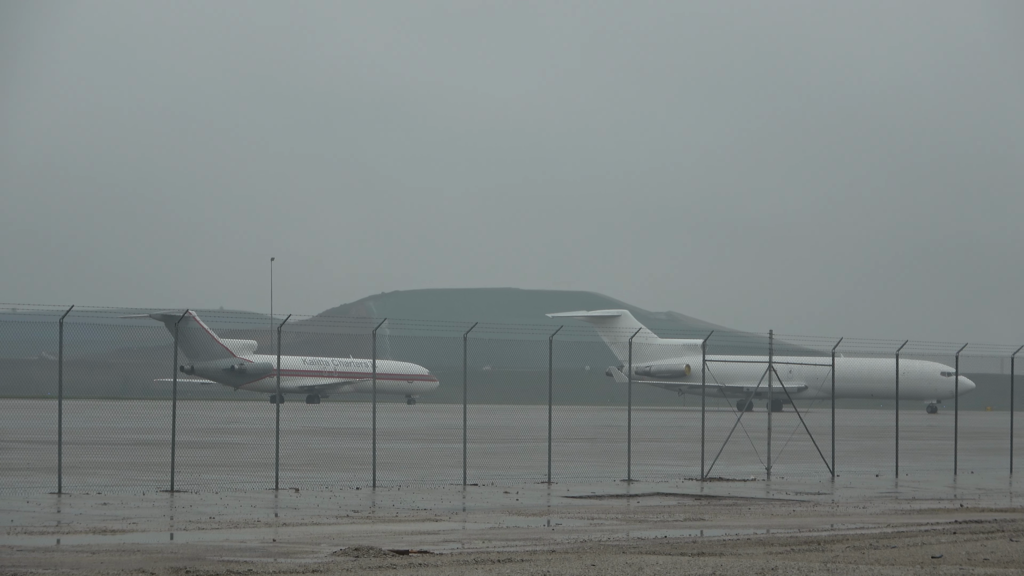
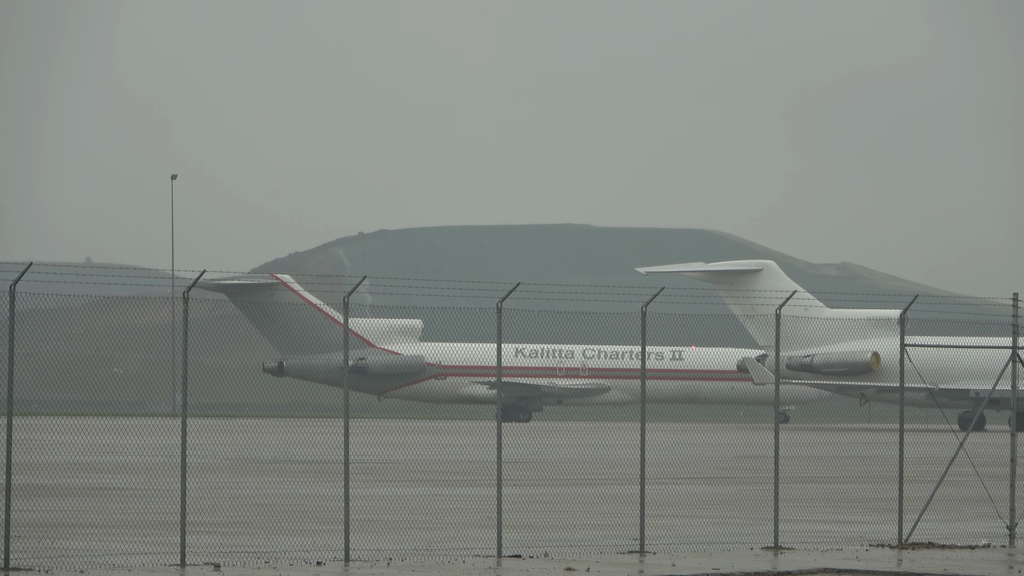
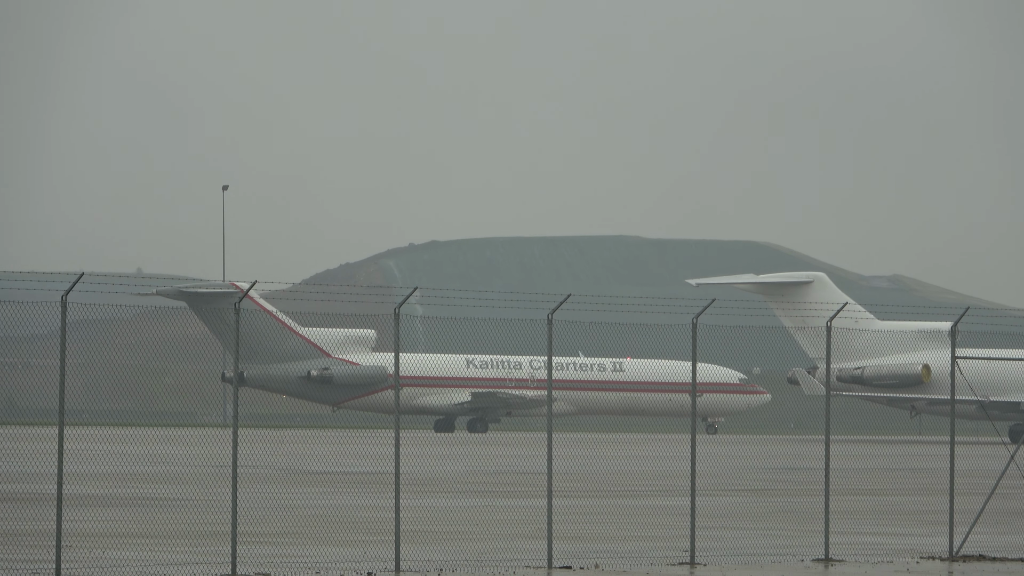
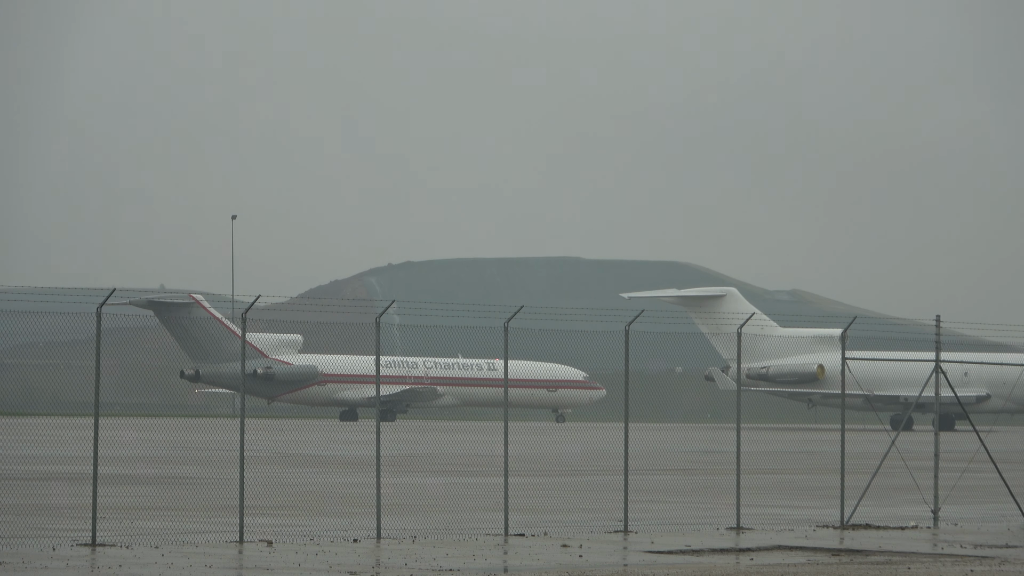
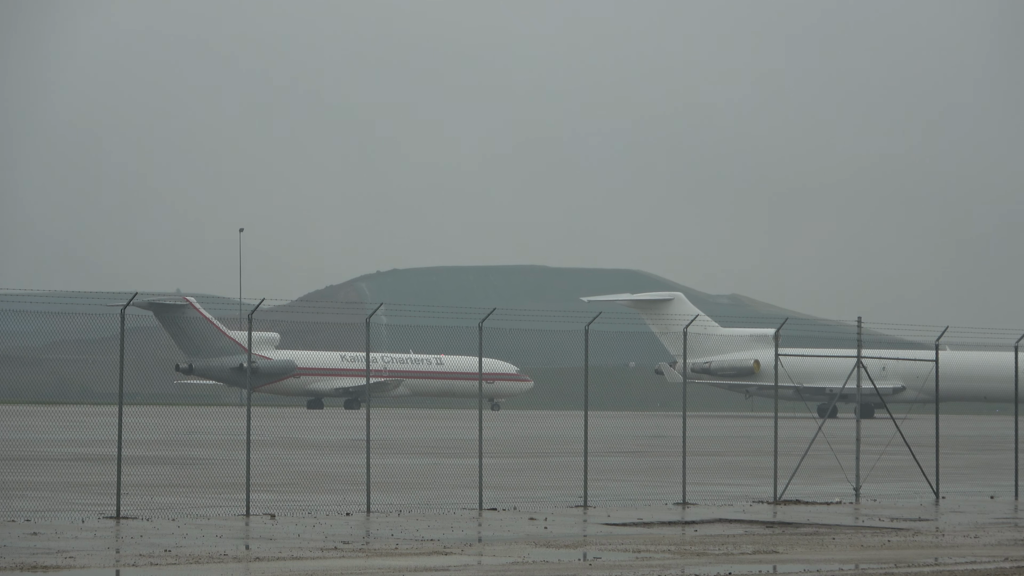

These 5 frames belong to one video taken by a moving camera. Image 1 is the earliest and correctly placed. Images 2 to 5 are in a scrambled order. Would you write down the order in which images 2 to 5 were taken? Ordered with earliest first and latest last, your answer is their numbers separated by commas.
5, 4, 3, 2
